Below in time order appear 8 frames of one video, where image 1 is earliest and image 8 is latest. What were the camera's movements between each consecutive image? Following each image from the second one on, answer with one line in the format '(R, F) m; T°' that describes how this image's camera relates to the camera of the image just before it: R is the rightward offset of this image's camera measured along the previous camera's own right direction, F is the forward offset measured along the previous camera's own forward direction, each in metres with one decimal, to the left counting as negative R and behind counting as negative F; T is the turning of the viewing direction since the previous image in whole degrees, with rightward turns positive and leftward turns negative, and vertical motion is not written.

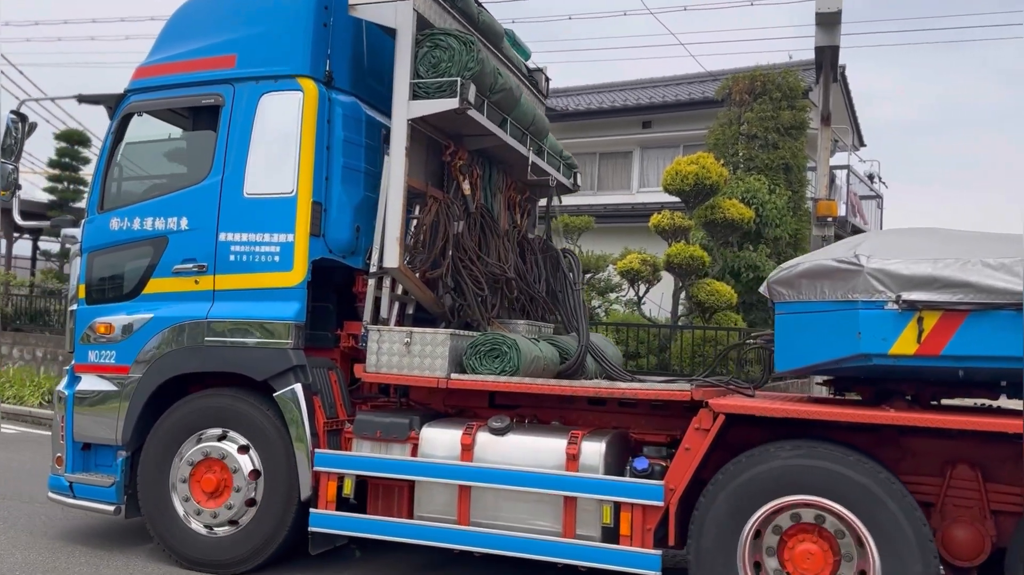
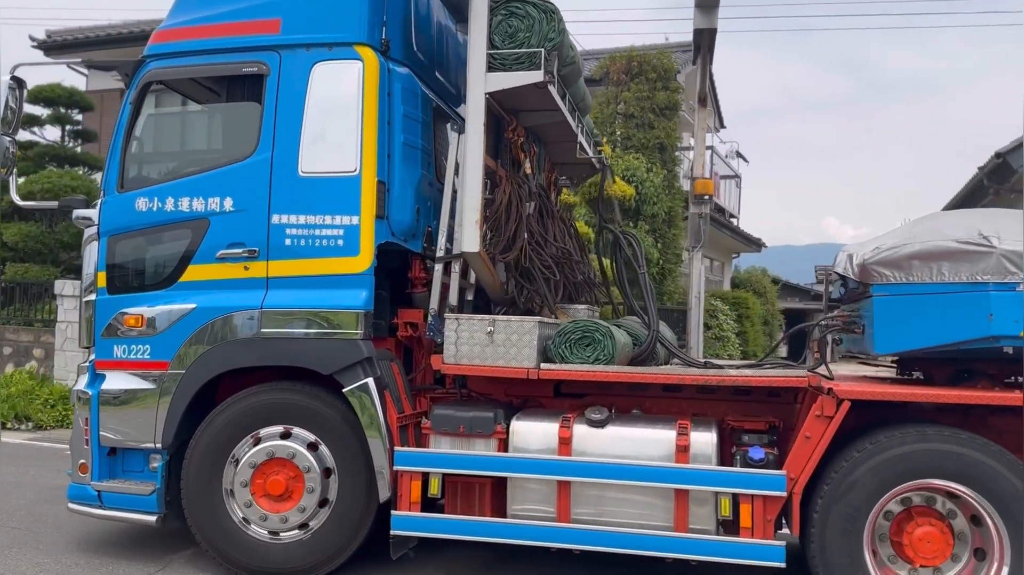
(-0.9, +0.3) m; +6°
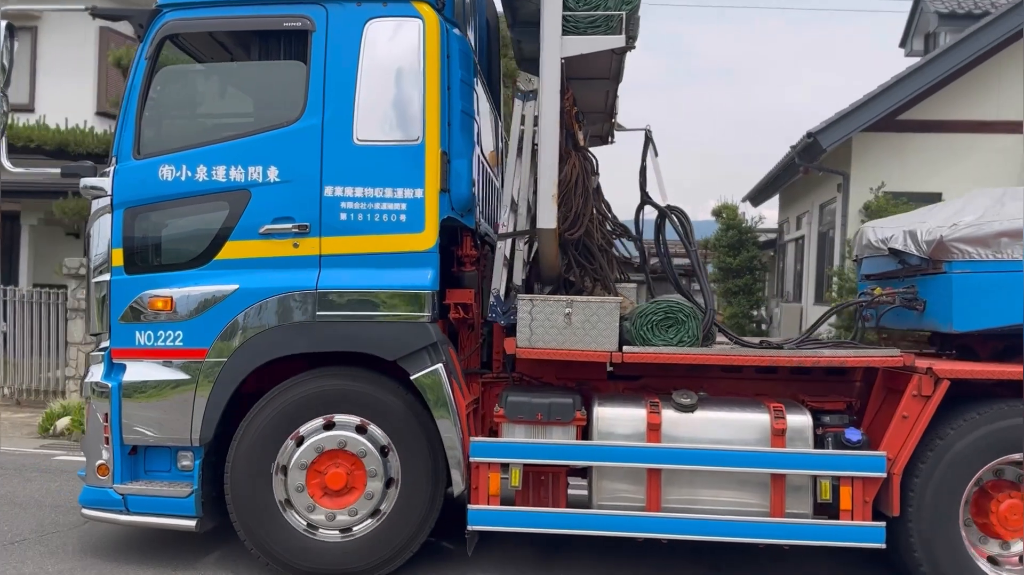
(-0.9, +0.3) m; +7°
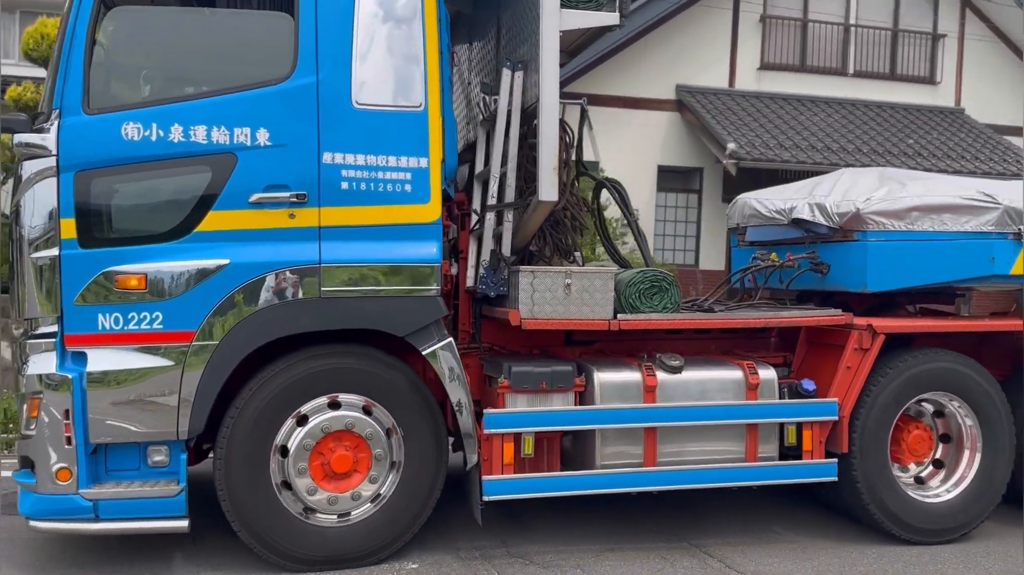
(-1.2, +0.2) m; +18°
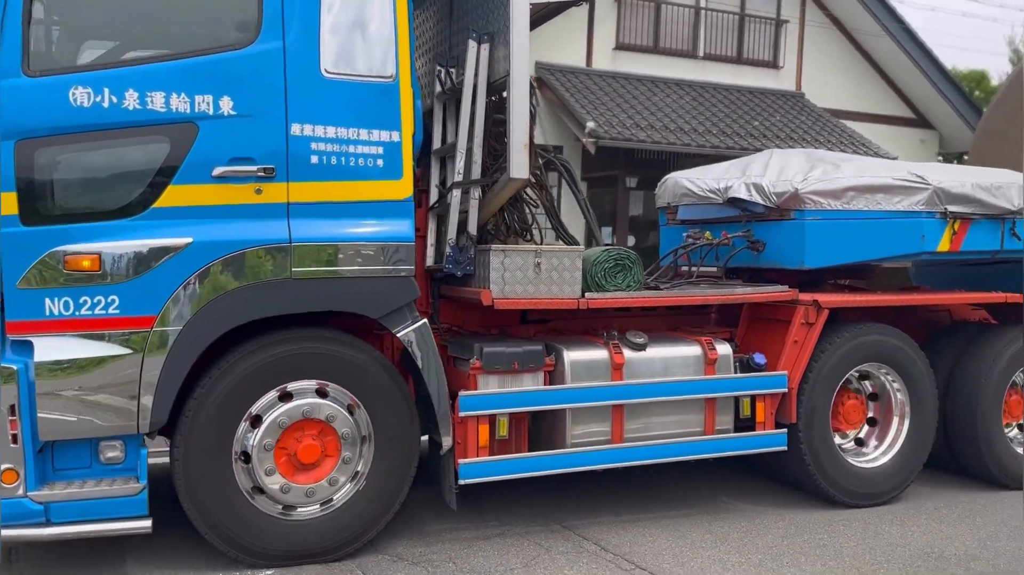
(-0.4, +0.1) m; +8°
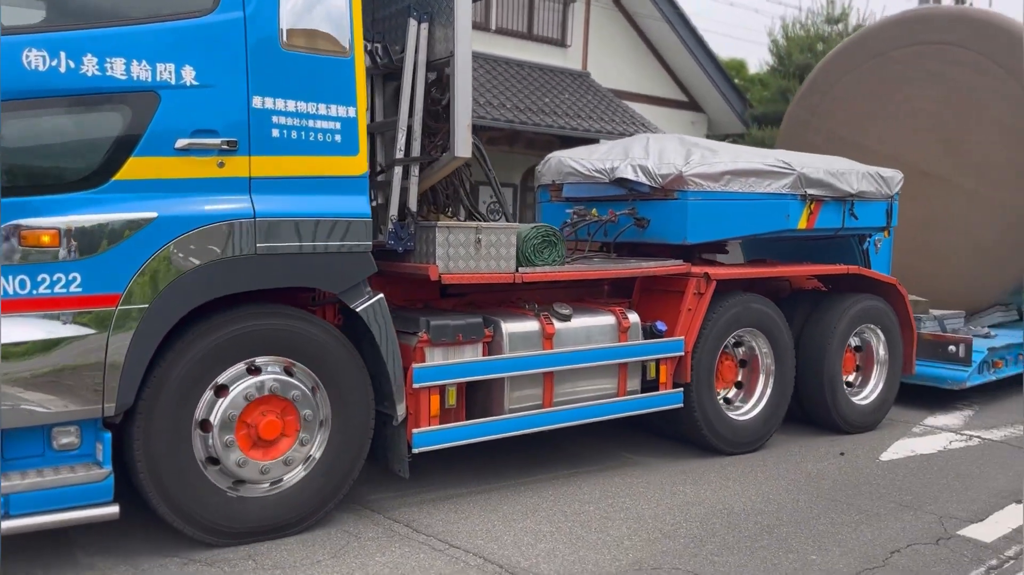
(-0.7, -0.1) m; +13°
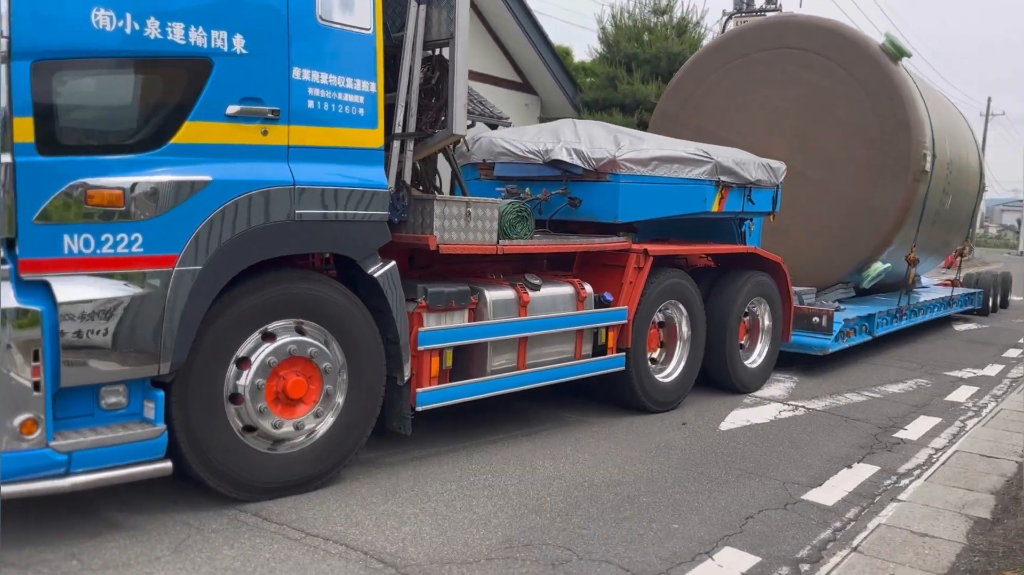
(-0.8, -0.3) m; +12°
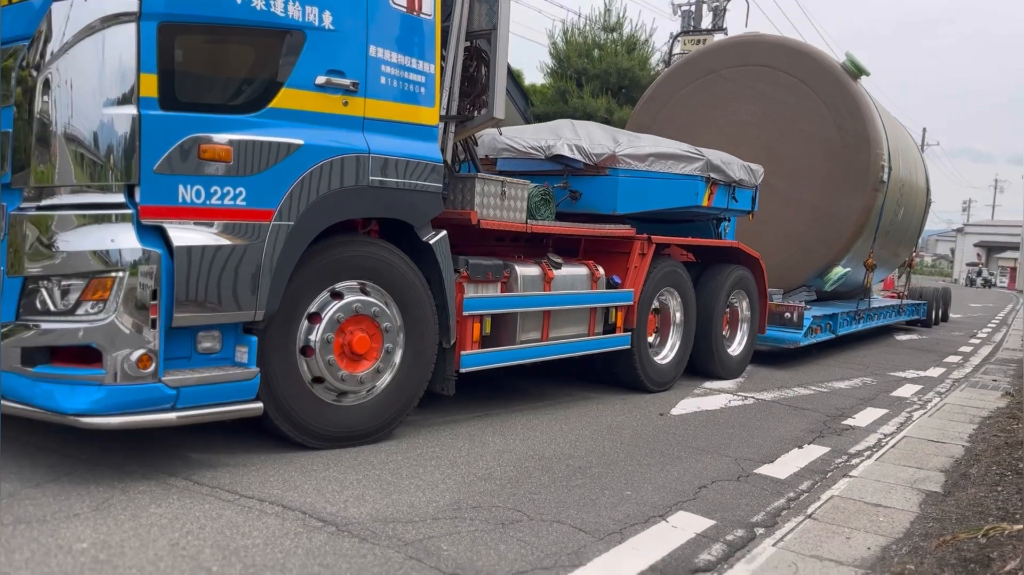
(-0.5, -0.3) m; +4°
